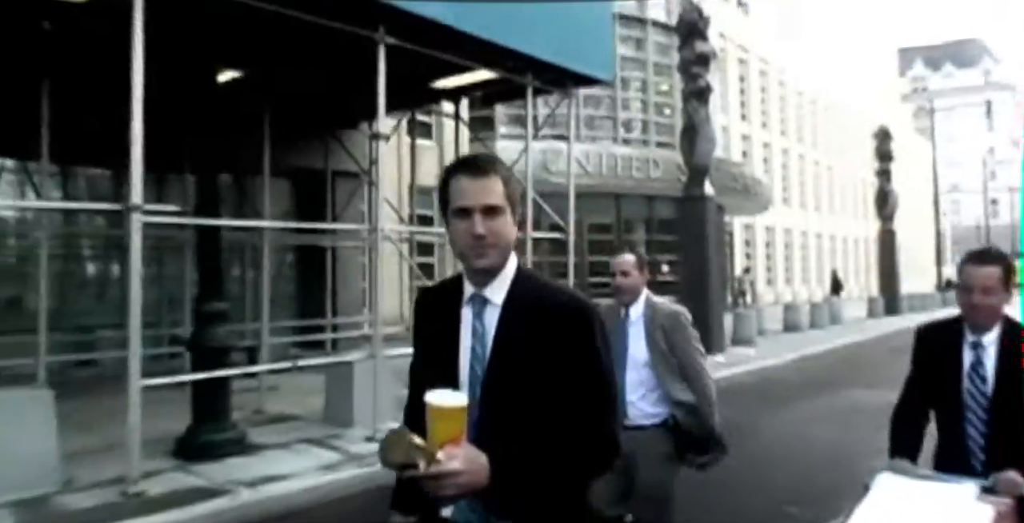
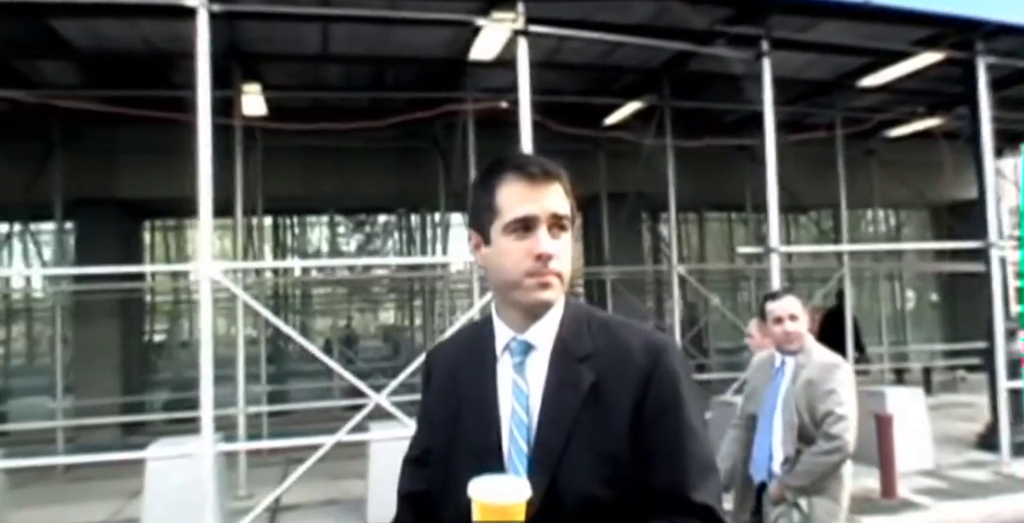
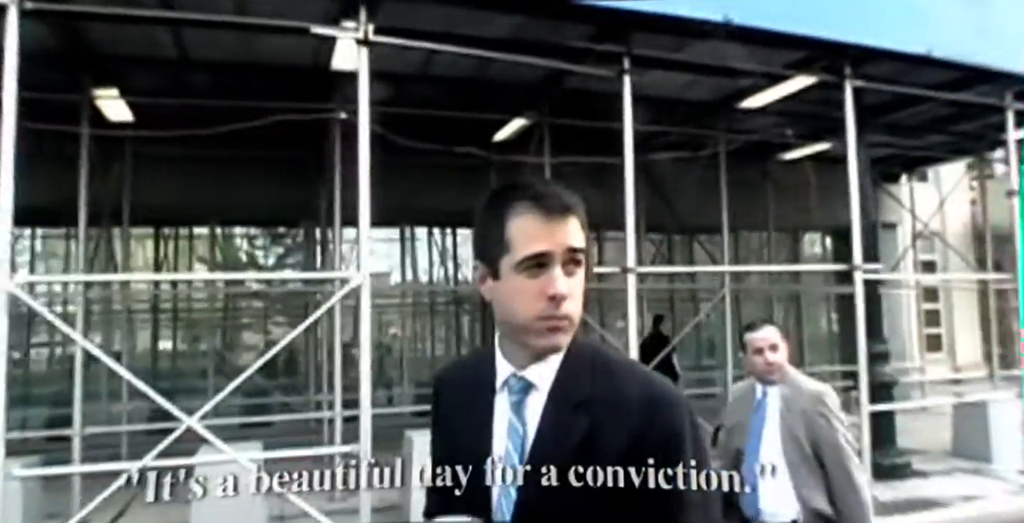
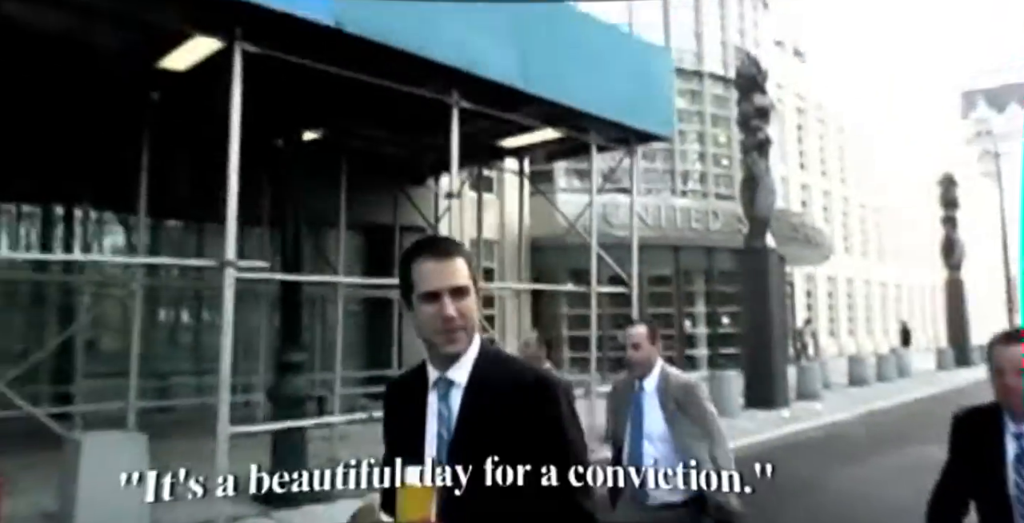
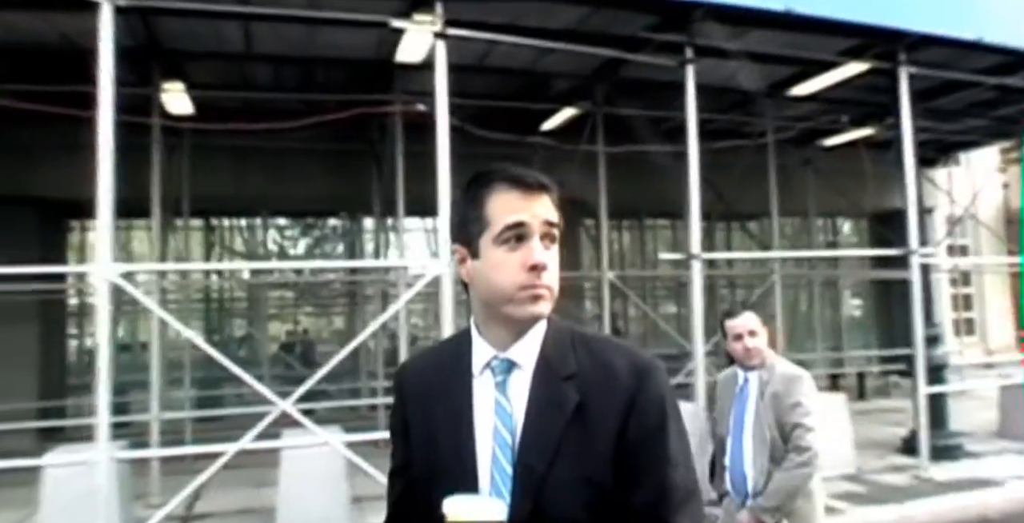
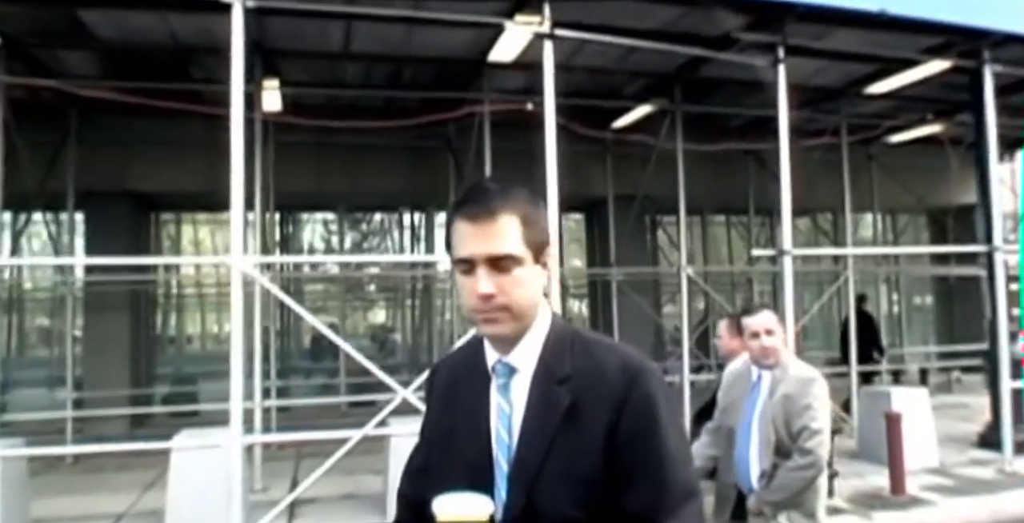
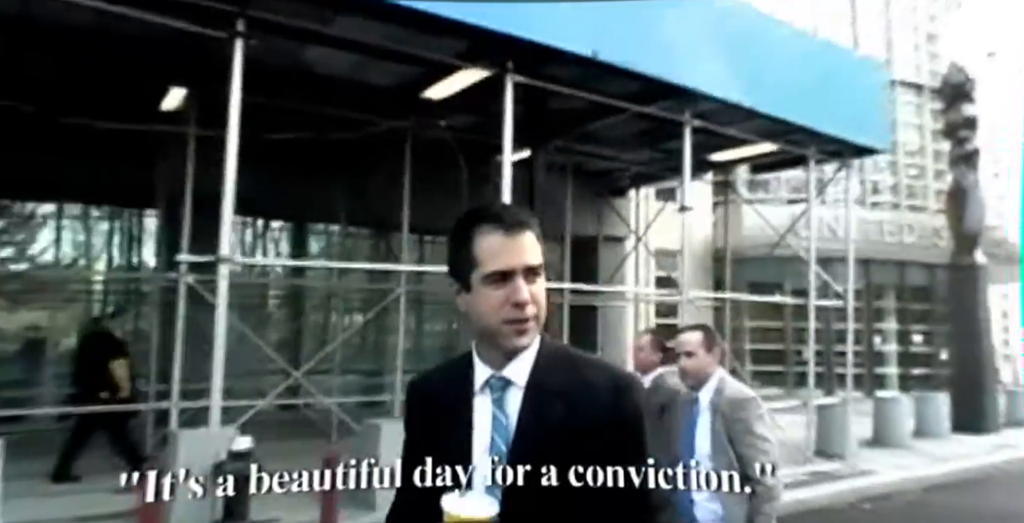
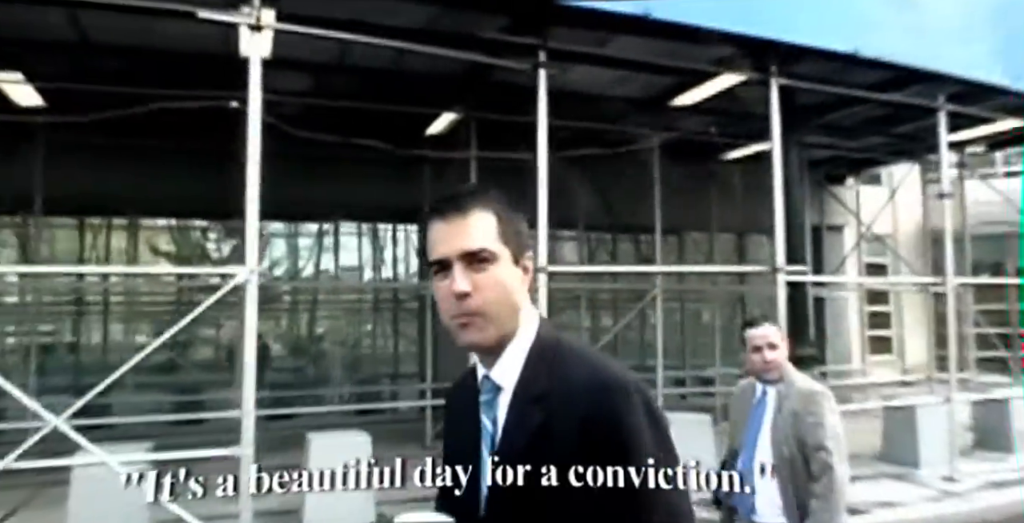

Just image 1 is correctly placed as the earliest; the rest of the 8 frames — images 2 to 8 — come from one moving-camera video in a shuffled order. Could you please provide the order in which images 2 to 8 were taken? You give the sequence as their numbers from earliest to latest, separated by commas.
4, 7, 8, 3, 5, 2, 6
